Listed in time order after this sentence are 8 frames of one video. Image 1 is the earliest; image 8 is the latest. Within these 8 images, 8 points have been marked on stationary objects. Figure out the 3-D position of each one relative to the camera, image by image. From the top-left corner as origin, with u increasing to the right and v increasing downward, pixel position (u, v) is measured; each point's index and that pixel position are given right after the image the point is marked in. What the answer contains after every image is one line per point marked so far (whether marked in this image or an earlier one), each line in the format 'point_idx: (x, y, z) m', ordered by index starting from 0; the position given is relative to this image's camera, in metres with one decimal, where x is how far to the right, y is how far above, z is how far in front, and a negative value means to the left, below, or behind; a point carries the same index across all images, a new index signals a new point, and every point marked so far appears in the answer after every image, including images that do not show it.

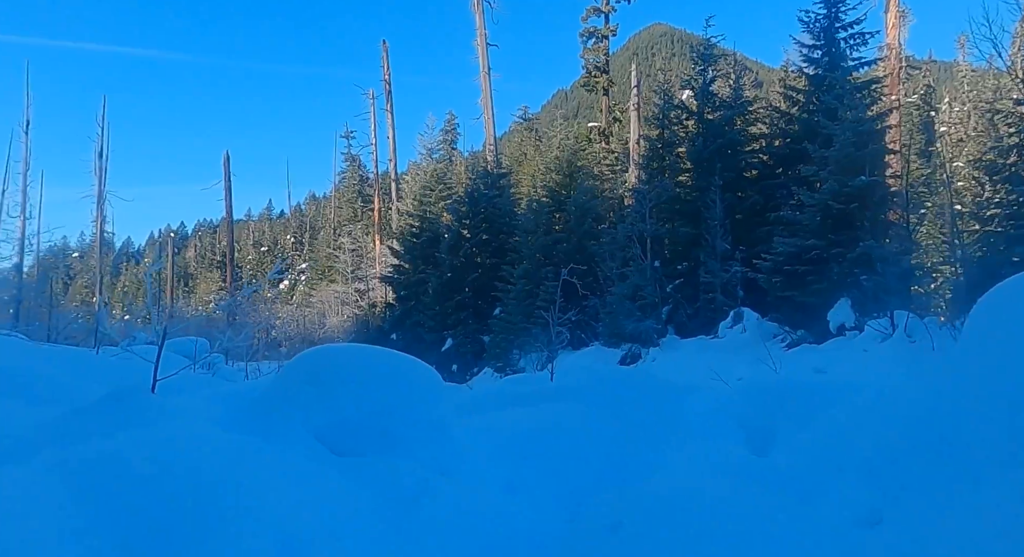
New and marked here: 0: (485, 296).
0: (-0.6, -0.4, +19.0) m
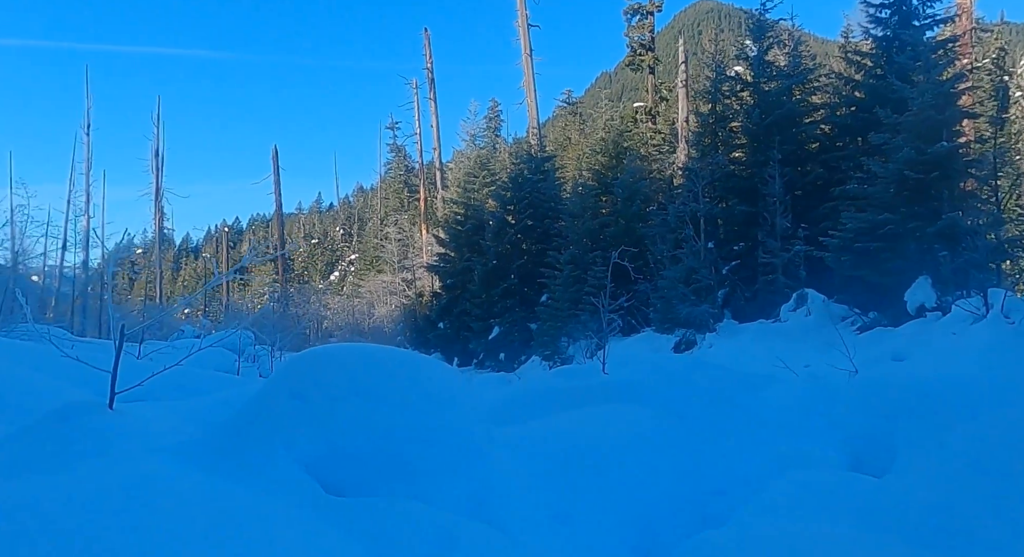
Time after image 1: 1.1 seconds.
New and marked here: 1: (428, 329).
0: (+0.4, -0.1, +18.4) m
1: (-2.0, -1.2, +19.8) m
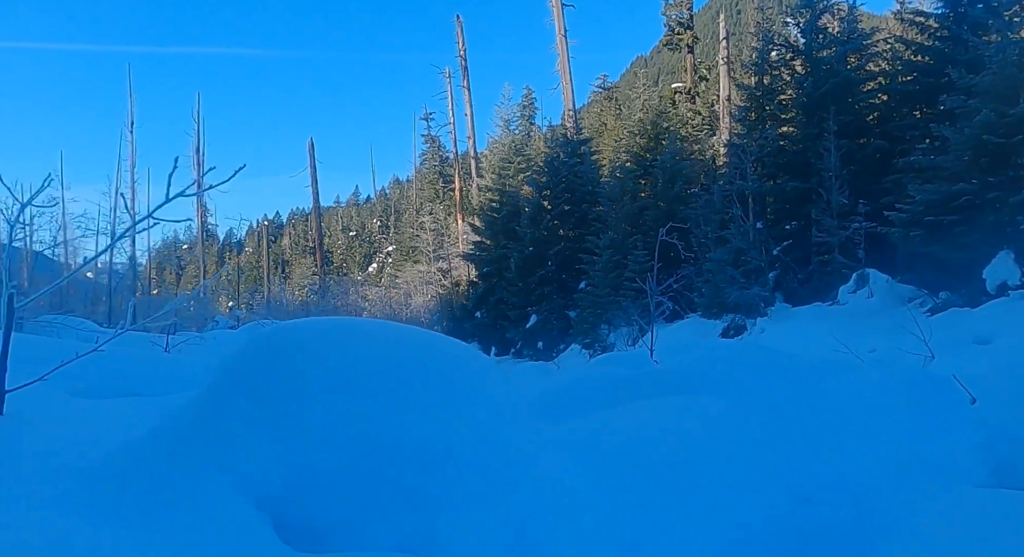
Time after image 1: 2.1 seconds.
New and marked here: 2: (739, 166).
0: (+1.2, +0.2, +17.7) m
1: (-1.1, -0.9, +19.2) m
2: (+3.9, +2.0, +14.3) m
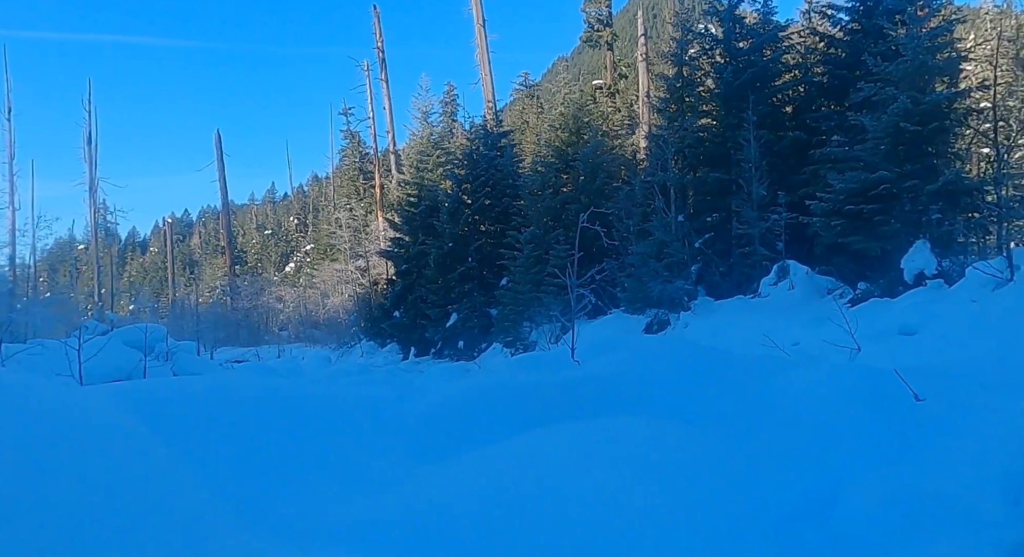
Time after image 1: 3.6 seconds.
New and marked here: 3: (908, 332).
0: (-0.5, +0.3, +17.2) m
1: (-3.0, -0.9, +18.5) m
2: (+2.5, +2.1, +14.1) m
3: (+4.1, -0.5, +8.6) m
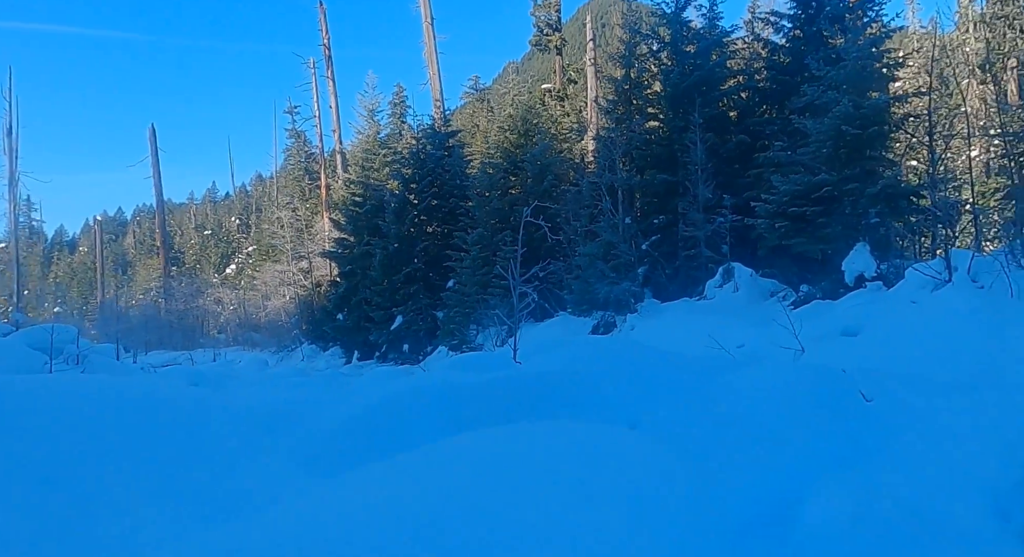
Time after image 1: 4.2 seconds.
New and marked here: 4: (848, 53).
0: (-1.6, +0.2, +17.0) m
1: (-4.1, -0.9, +18.1) m
2: (+1.6, +2.0, +14.0) m
3: (+3.5, -0.6, +8.7) m
4: (+4.4, +3.0, +10.9) m
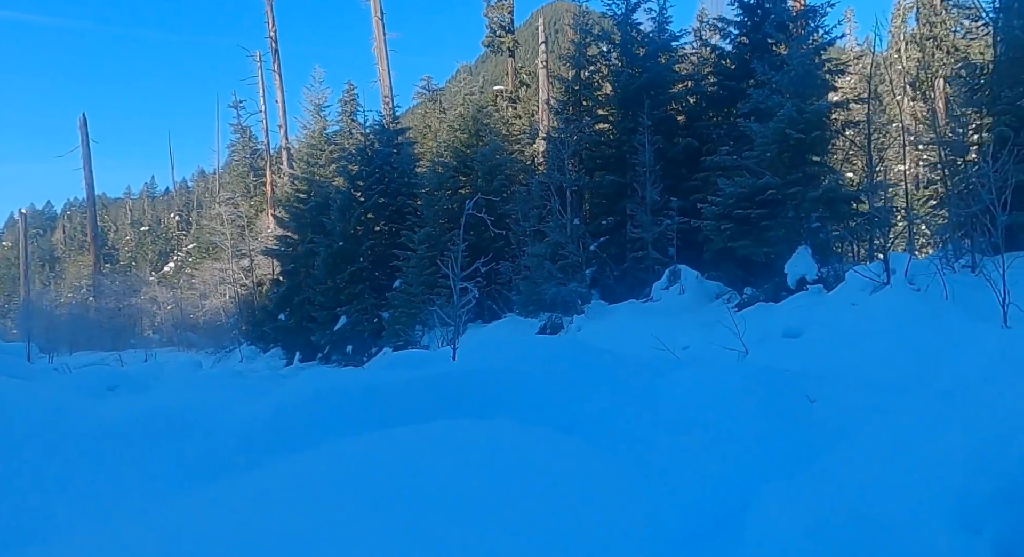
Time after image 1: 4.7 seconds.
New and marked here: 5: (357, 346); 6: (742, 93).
0: (-2.6, +0.2, +16.7) m
1: (-5.3, -0.9, +17.6) m
2: (+0.7, +2.0, +13.9) m
3: (+3.0, -0.6, +8.7) m
4: (+3.7, +2.9, +11.0) m
5: (-3.0, -1.3, +15.8) m
6: (+3.8, +3.0, +13.4) m
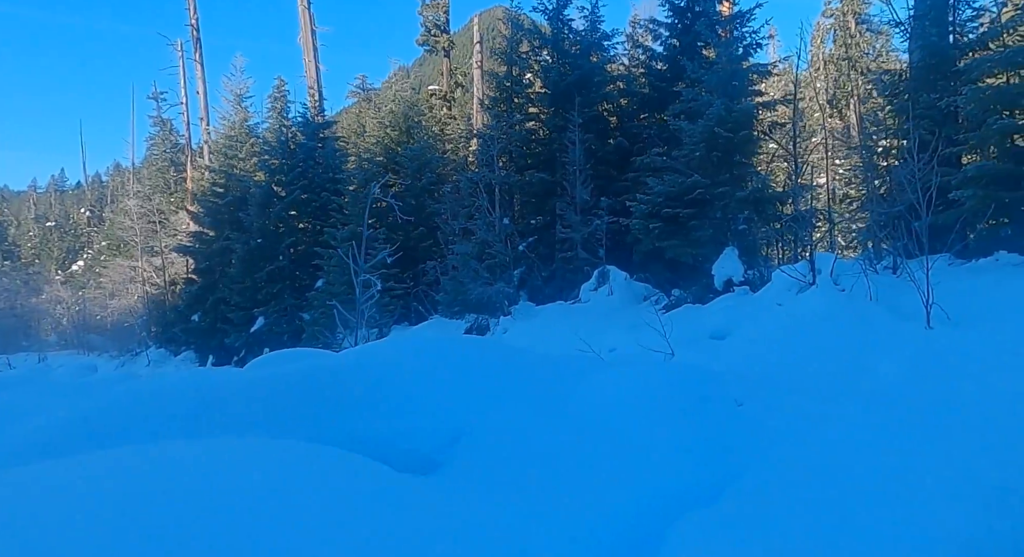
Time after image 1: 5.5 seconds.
0: (-4.0, +0.2, +16.0) m
1: (-6.7, -0.9, +16.8) m
2: (-0.5, +2.0, +13.5) m
3: (+2.1, -0.6, +8.5) m
4: (+2.8, +2.9, +10.8) m
5: (-4.3, -1.3, +15.1) m
6: (+2.6, +3.0, +13.2) m
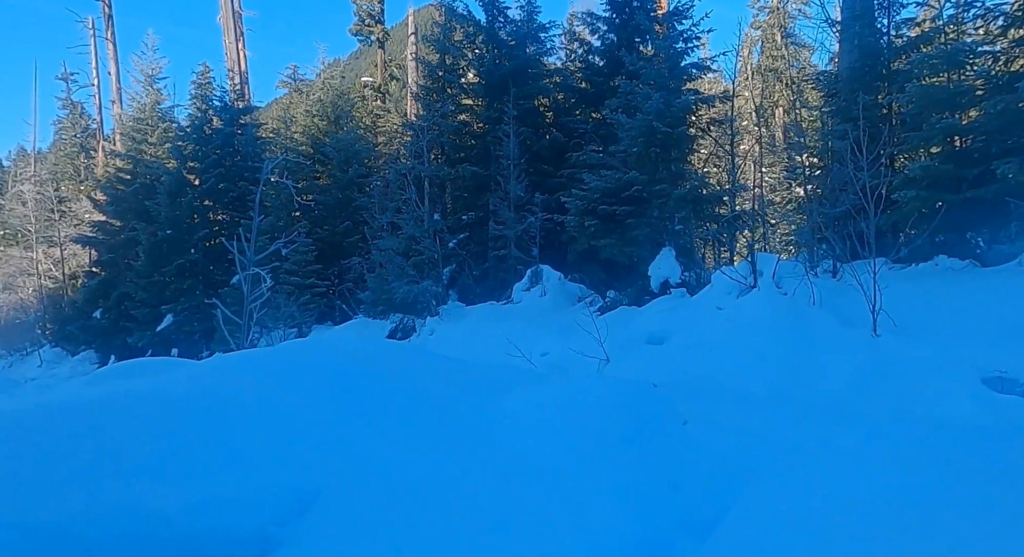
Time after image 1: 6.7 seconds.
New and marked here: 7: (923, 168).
0: (-5.3, +0.3, +15.0) m
1: (-8.1, -0.7, +15.5) m
2: (-1.5, +2.0, +12.8) m
3: (+1.4, -0.6, +8.0) m
4: (+1.9, +2.9, +10.4) m
5: (-5.6, -1.2, +14.1) m
6: (+1.6, +3.0, +12.8) m
7: (+4.5, +1.2, +8.9) m
